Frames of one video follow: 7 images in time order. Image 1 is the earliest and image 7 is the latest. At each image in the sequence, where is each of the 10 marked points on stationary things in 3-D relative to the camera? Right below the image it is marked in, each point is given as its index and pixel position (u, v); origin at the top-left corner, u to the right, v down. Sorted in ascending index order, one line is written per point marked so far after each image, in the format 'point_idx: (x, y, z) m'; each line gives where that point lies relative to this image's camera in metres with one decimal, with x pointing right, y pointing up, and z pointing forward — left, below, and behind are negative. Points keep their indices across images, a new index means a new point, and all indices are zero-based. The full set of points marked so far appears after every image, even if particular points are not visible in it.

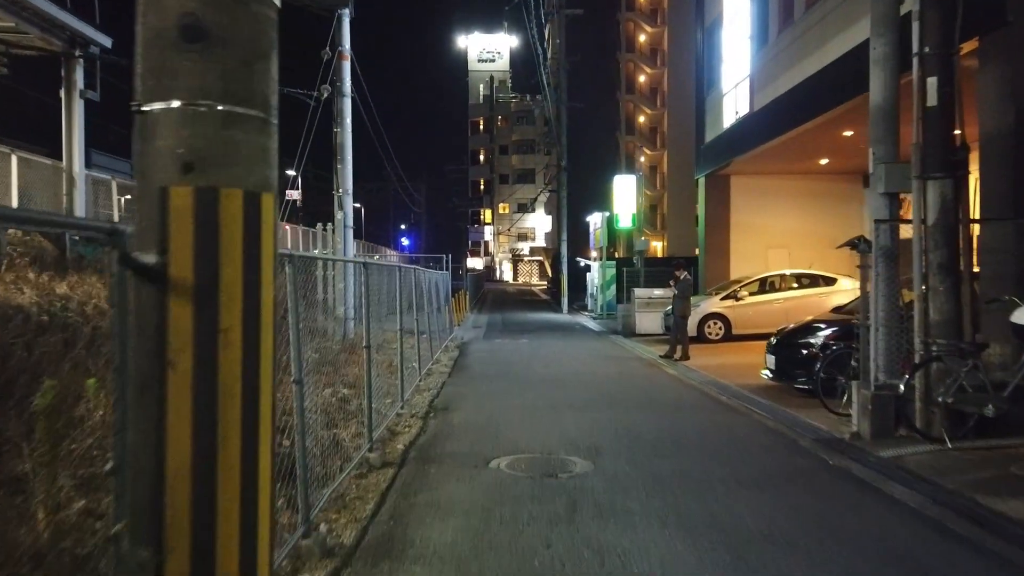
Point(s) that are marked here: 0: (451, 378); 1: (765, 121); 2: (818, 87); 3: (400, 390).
0: (-1.0, -1.5, +12.7) m
1: (+6.0, +3.9, +17.7) m
2: (+6.3, +4.1, +15.5) m
3: (-1.4, -1.3, +9.5) m
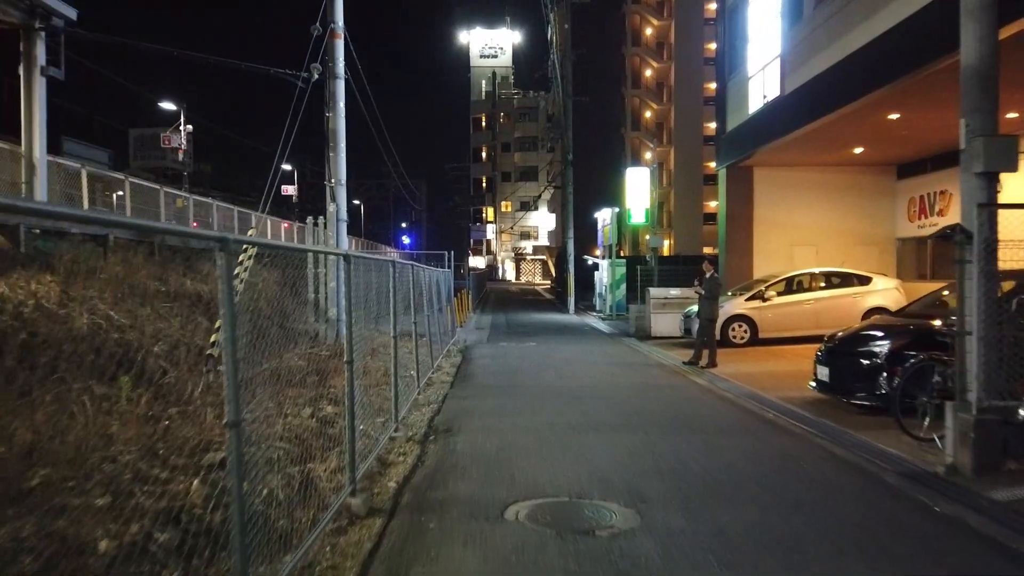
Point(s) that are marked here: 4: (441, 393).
0: (-0.8, -1.5, +11.2) m
1: (+6.2, +3.9, +16.3) m
2: (+6.5, +4.1, +14.0) m
3: (-1.3, -1.3, +8.0) m
4: (-1.0, -1.5, +10.7) m
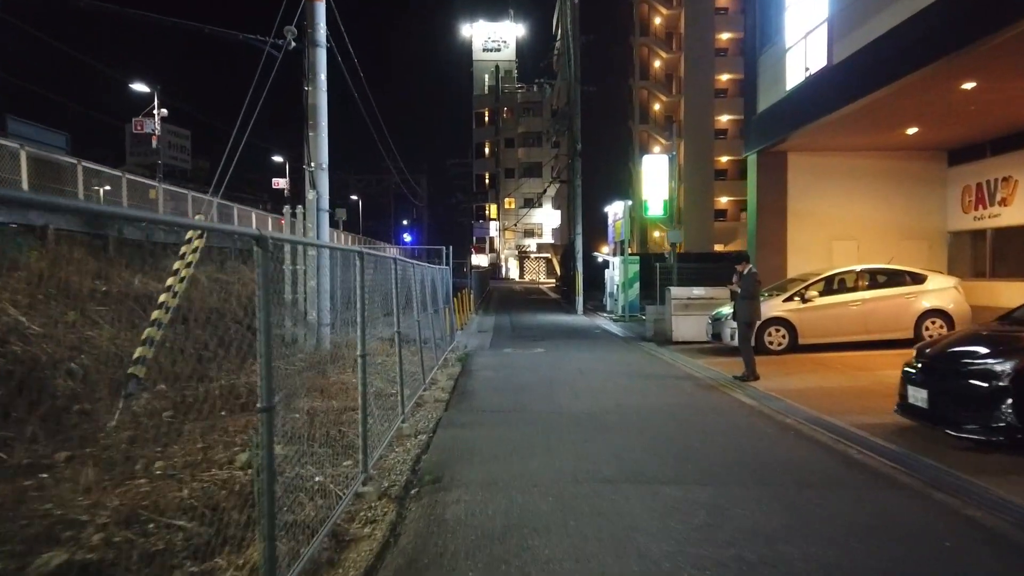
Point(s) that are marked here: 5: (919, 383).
0: (-0.7, -1.5, +9.2) m
1: (+6.3, +3.9, +14.2) m
2: (+6.6, +4.1, +11.9) m
3: (-1.2, -1.3, +6.0) m
4: (-0.9, -1.5, +8.7) m
5: (+4.1, -1.0, +7.5) m
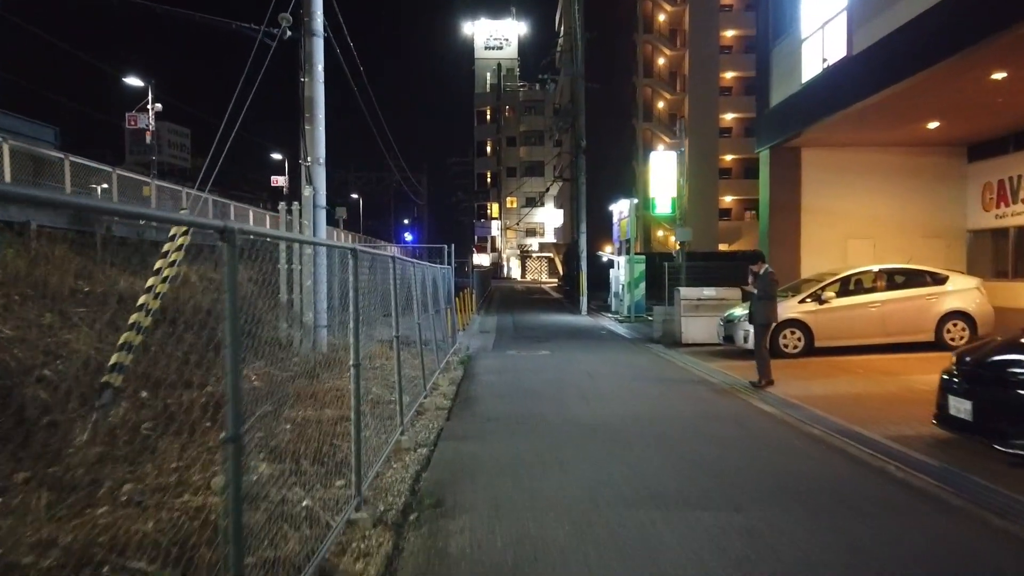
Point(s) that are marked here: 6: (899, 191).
0: (-0.7, -1.5, +8.6) m
1: (+6.4, +3.9, +13.6) m
2: (+6.7, +4.1, +11.4) m
3: (-1.1, -1.3, +5.4) m
4: (-0.8, -1.5, +8.1) m
5: (+4.2, -1.0, +7.0) m
6: (+8.7, +2.2, +17.0) m
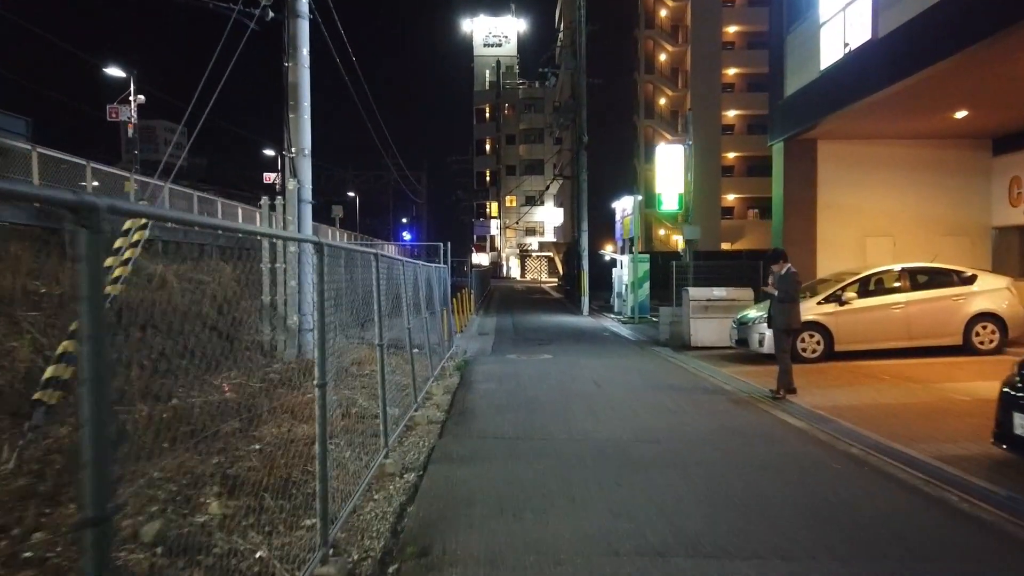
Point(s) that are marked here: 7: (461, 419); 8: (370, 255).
0: (-0.7, -1.5, +7.7) m
1: (+6.4, +3.9, +12.7) m
2: (+6.7, +4.1, +10.5) m
3: (-1.1, -1.3, +4.5) m
4: (-0.8, -1.5, +7.2) m
5: (+4.2, -1.0, +6.1) m
6: (+8.7, +2.2, +16.1) m
7: (-0.6, -1.5, +8.5) m
8: (-1.7, +0.4, +9.1) m
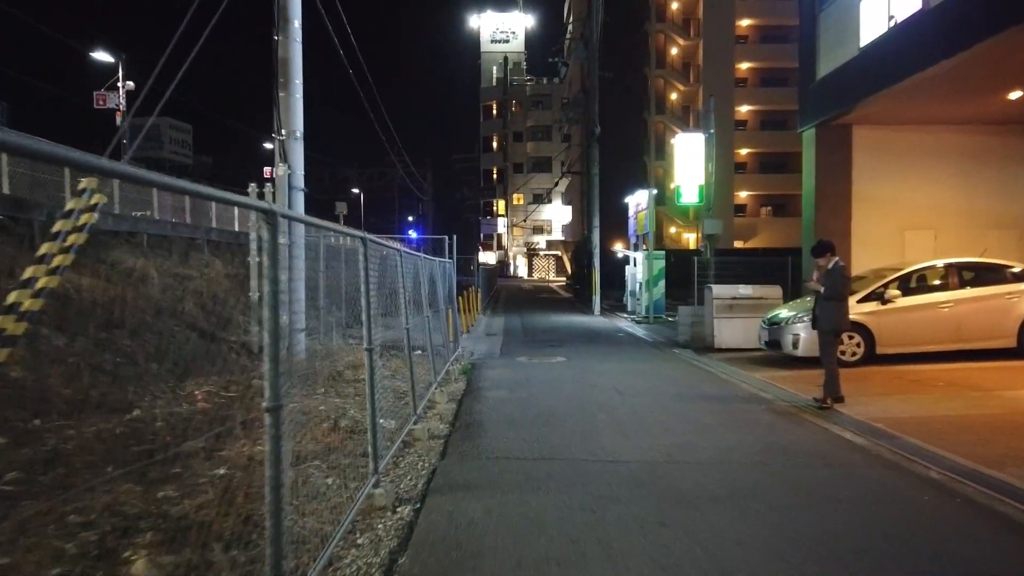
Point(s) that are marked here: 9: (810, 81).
0: (-0.5, -1.5, +6.6) m
1: (+6.6, +4.0, +11.5) m
2: (+6.8, +4.1, +9.3) m
3: (-1.0, -1.3, +3.4) m
4: (-0.7, -1.5, +6.1) m
5: (+4.3, -0.9, +4.9) m
6: (+8.9, +2.3, +14.9) m
7: (-0.4, -1.4, +7.3) m
8: (-1.6, +0.4, +8.0) m
9: (+6.2, +4.3, +15.7) m
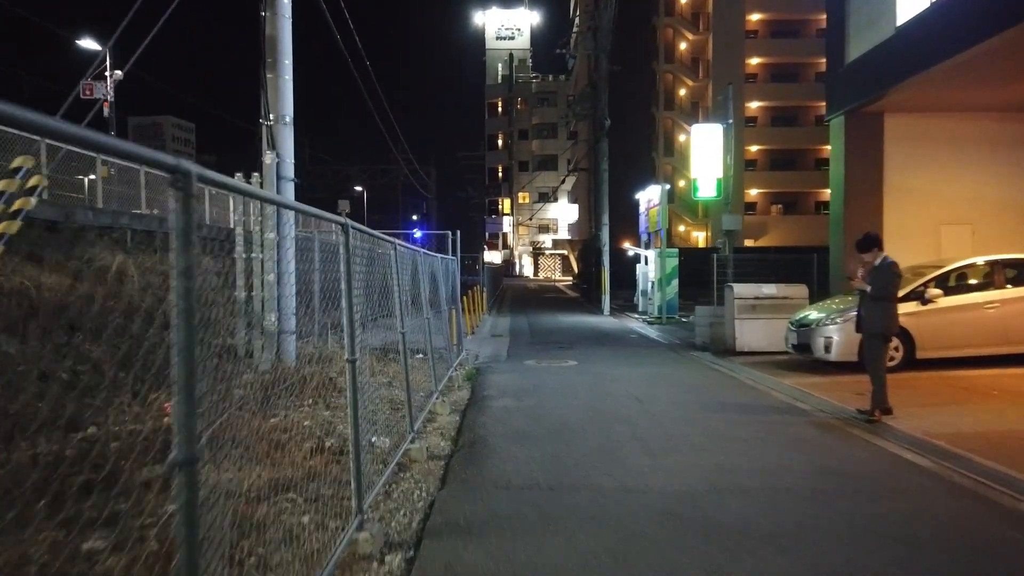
0: (-0.4, -1.5, +5.7) m
1: (+6.7, +4.0, +10.6) m
2: (+6.9, +4.2, +8.3) m
3: (-0.9, -1.3, +2.5) m
4: (-0.6, -1.5, +5.2) m
5: (+4.4, -0.9, +3.9) m
6: (+9.1, +2.3, +13.9) m
7: (-0.3, -1.4, +6.4) m
8: (-1.5, +0.5, +7.0) m
9: (+6.3, +4.3, +14.7) m
